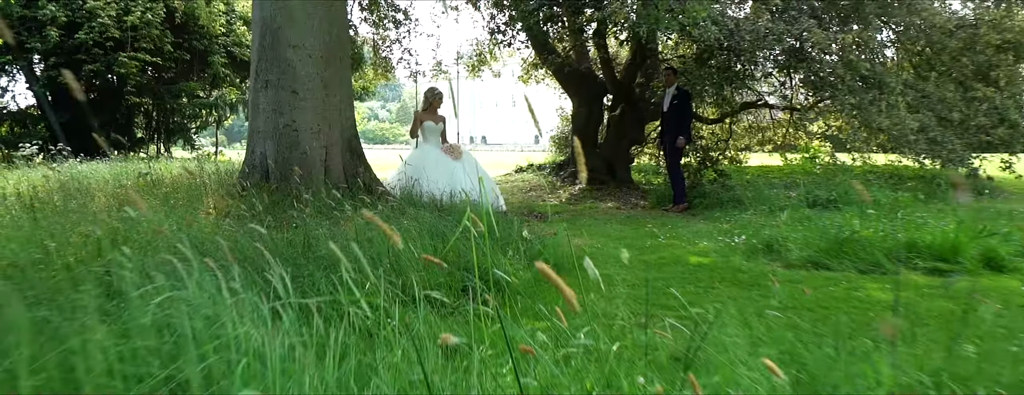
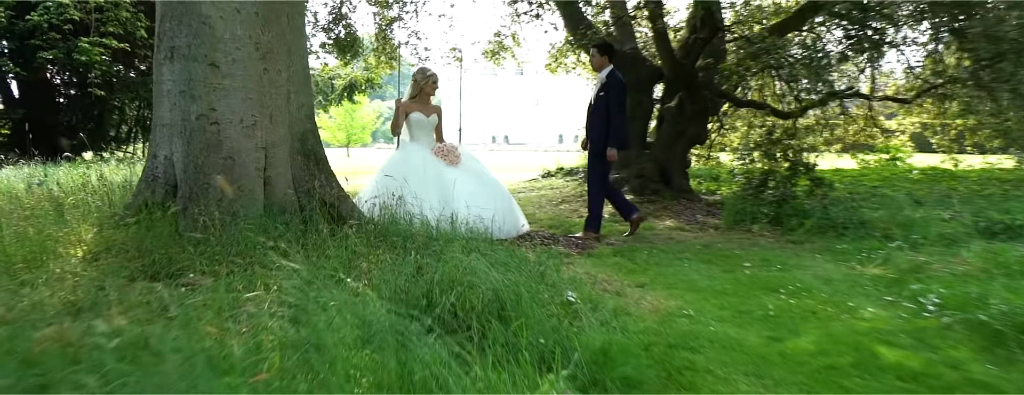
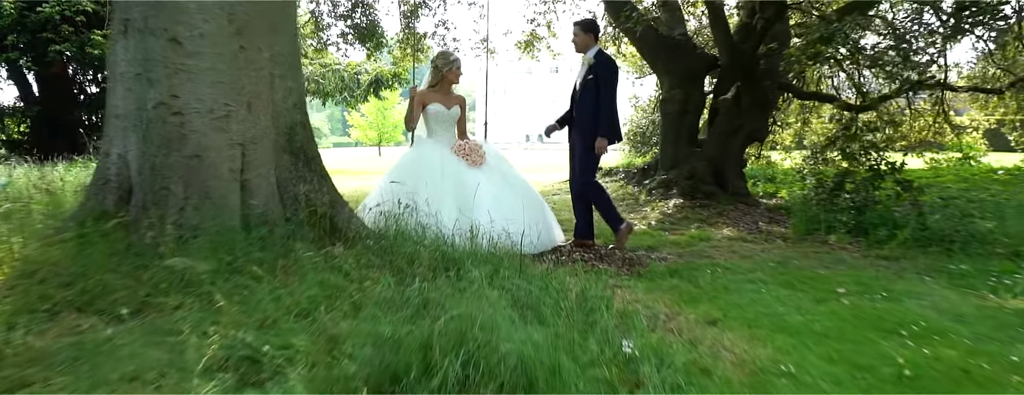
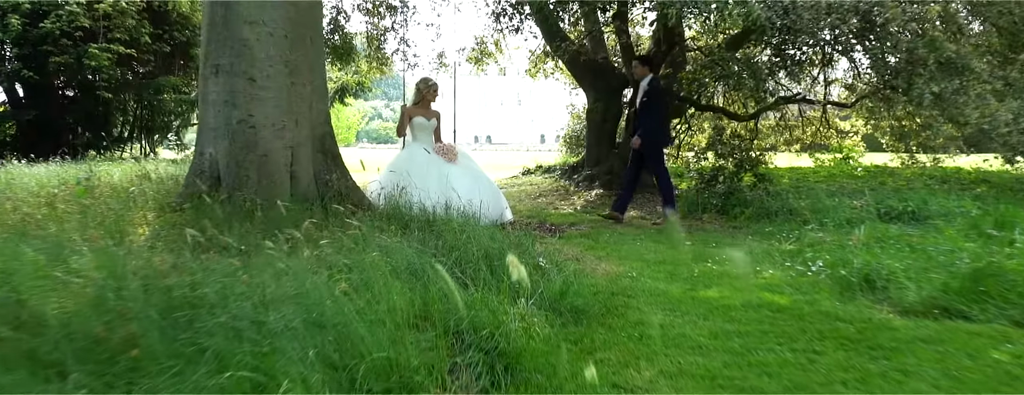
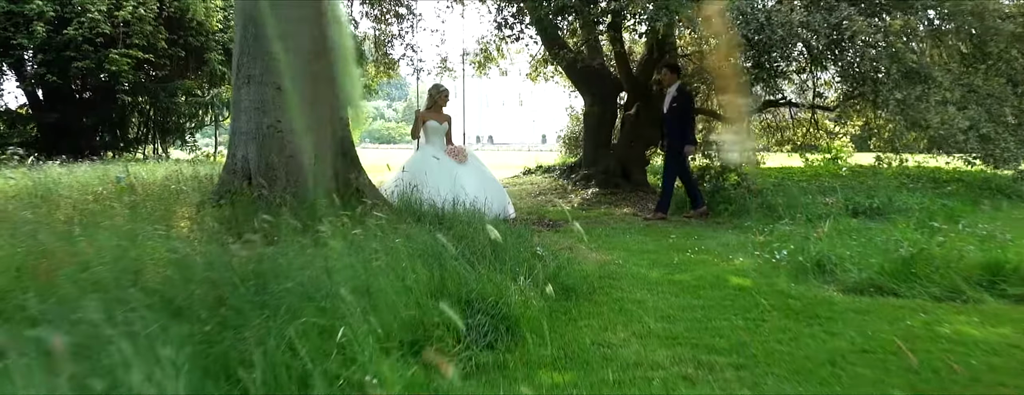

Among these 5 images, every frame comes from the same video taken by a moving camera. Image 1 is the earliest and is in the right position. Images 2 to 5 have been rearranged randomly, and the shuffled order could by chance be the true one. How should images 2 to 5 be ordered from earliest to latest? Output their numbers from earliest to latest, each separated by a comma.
5, 4, 2, 3
